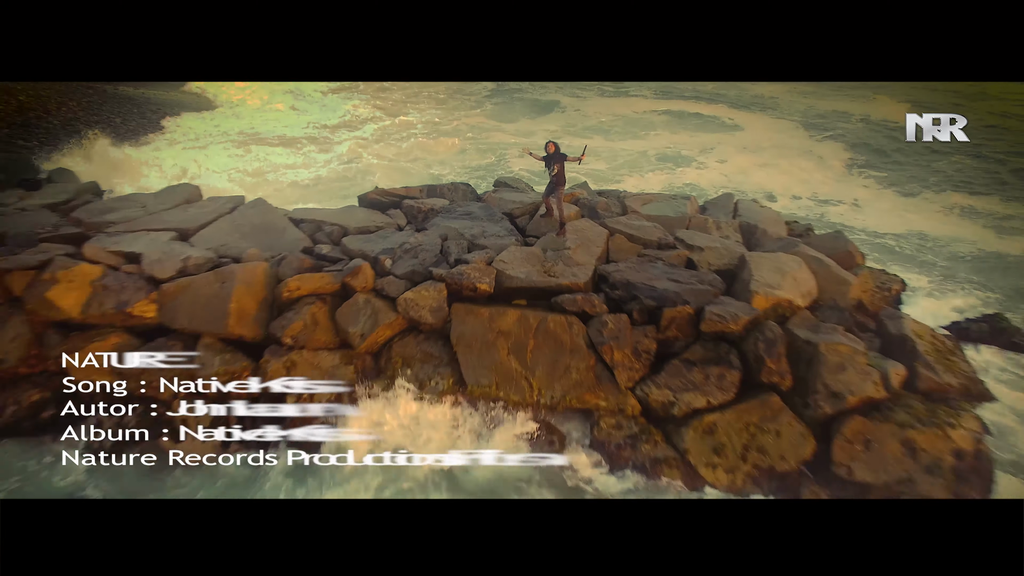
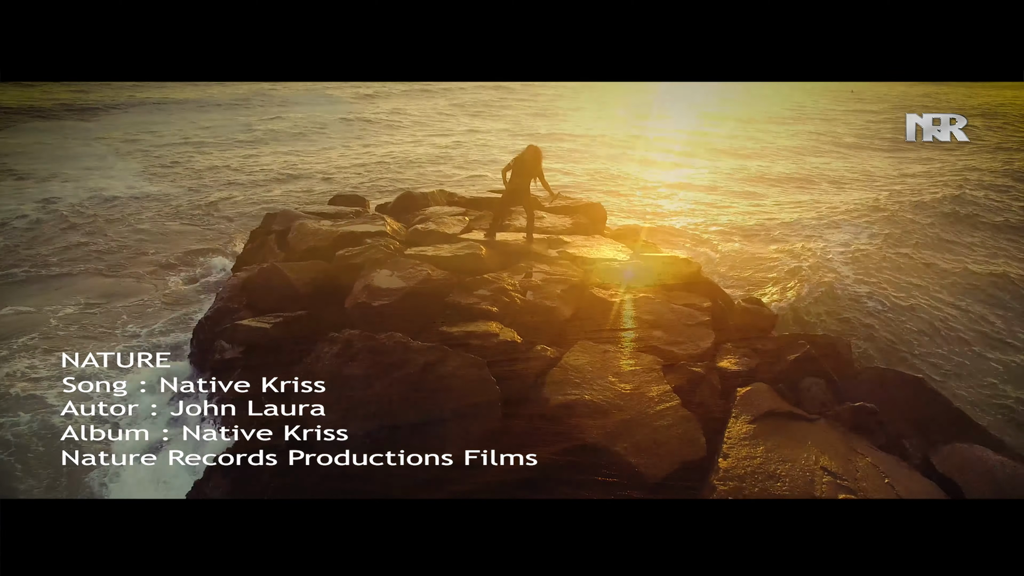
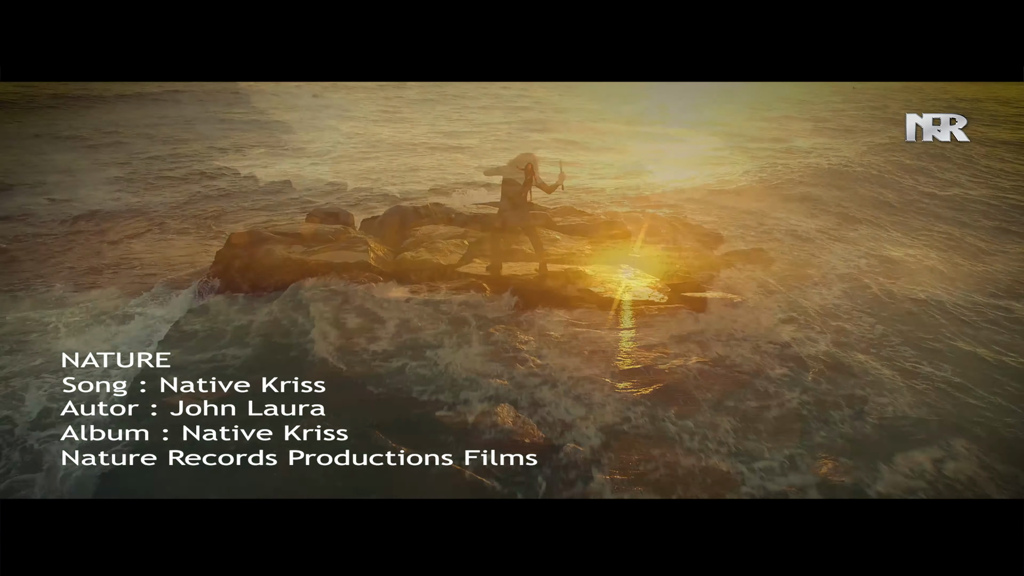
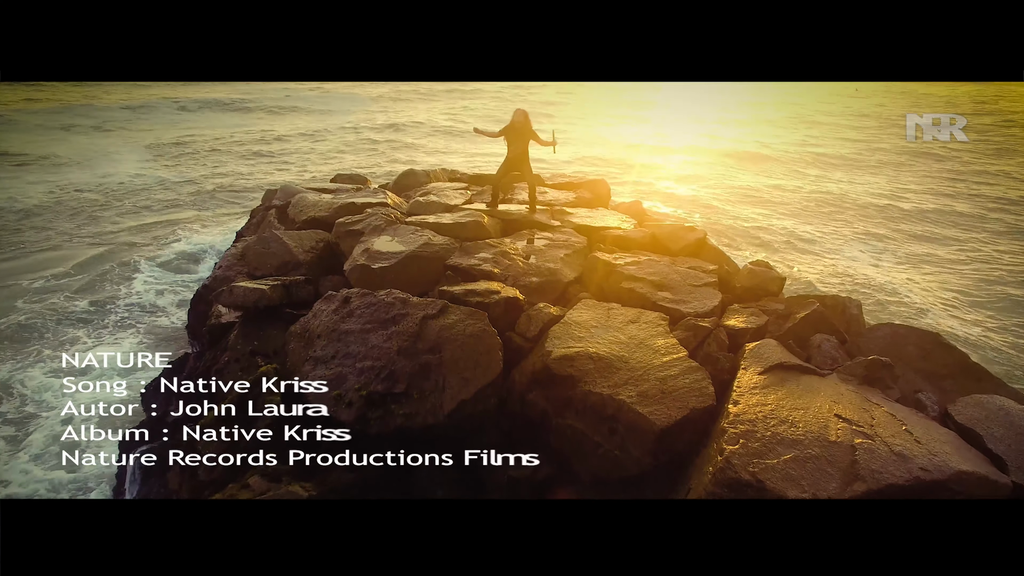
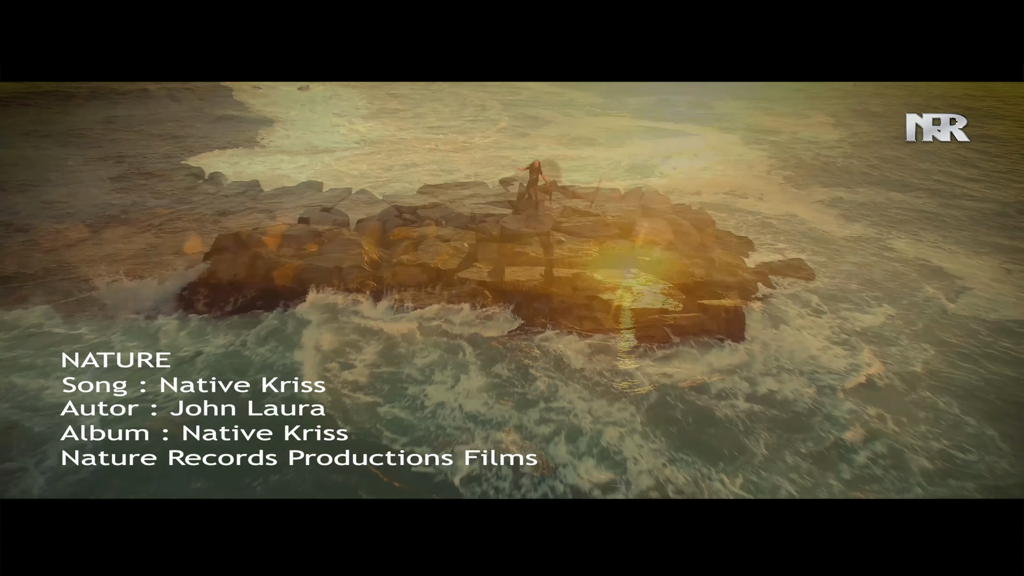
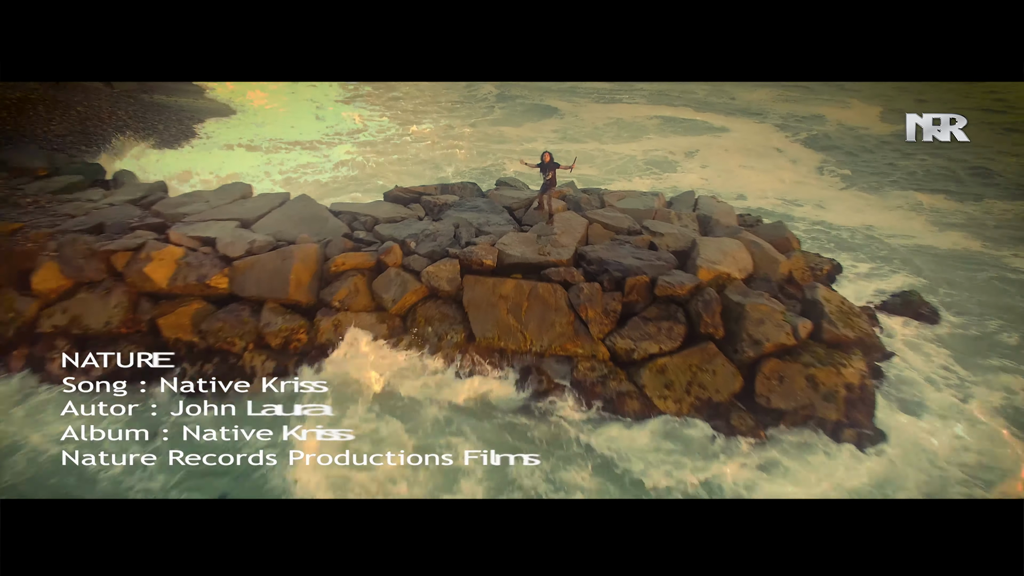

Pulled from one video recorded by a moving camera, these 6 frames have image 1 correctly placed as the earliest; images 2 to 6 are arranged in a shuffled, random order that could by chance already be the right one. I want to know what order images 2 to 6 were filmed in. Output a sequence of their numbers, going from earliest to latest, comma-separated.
6, 5, 3, 2, 4
